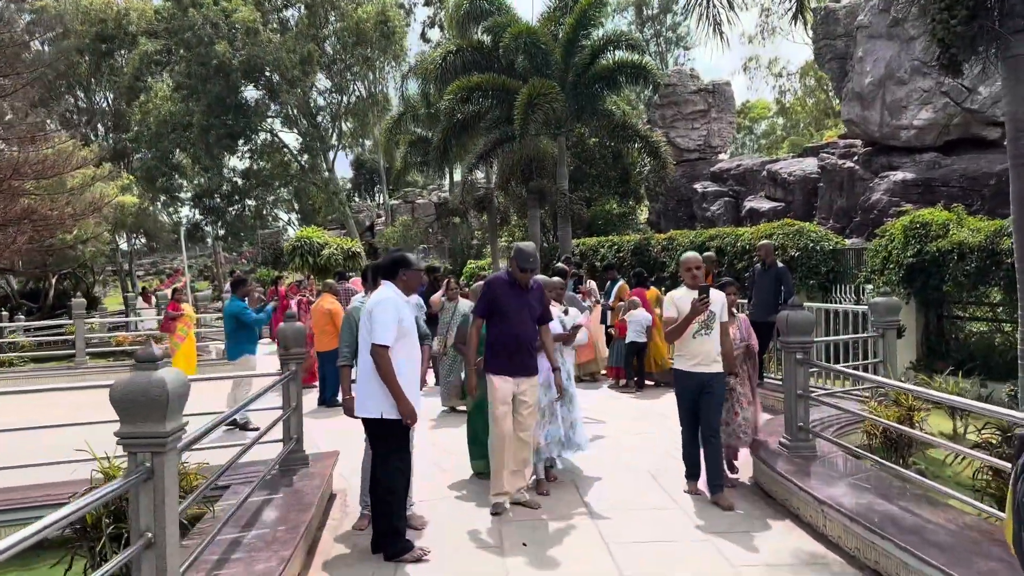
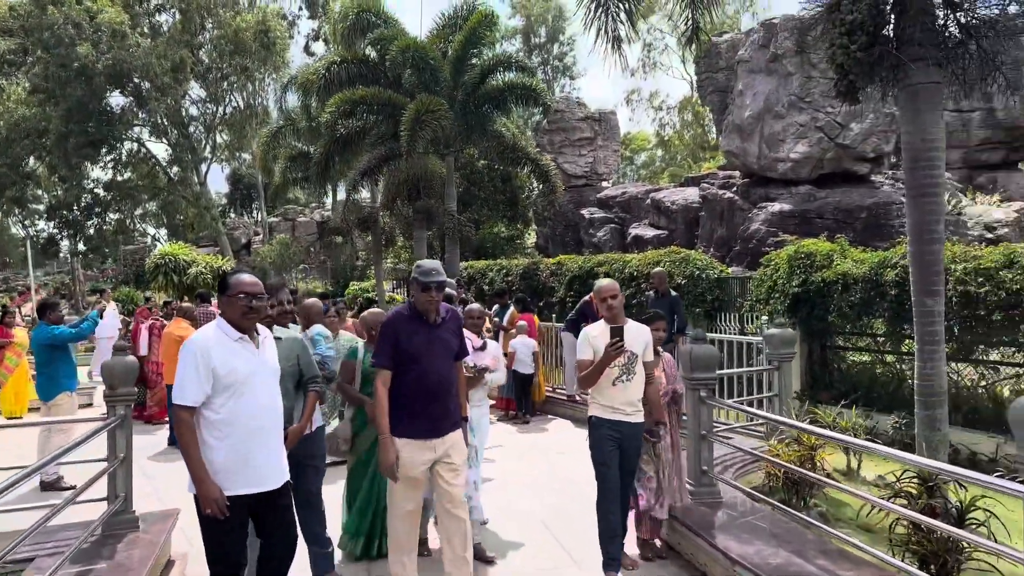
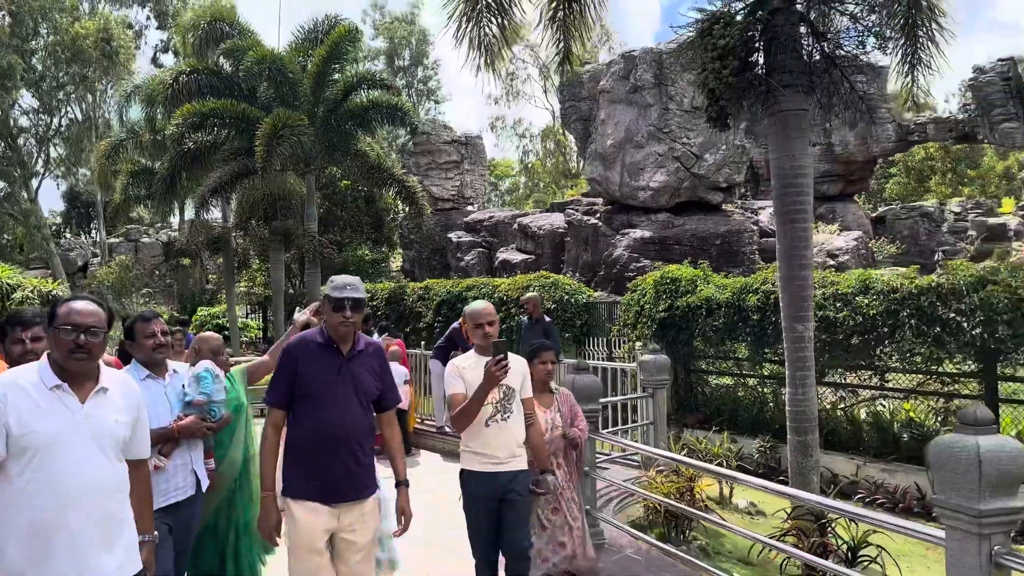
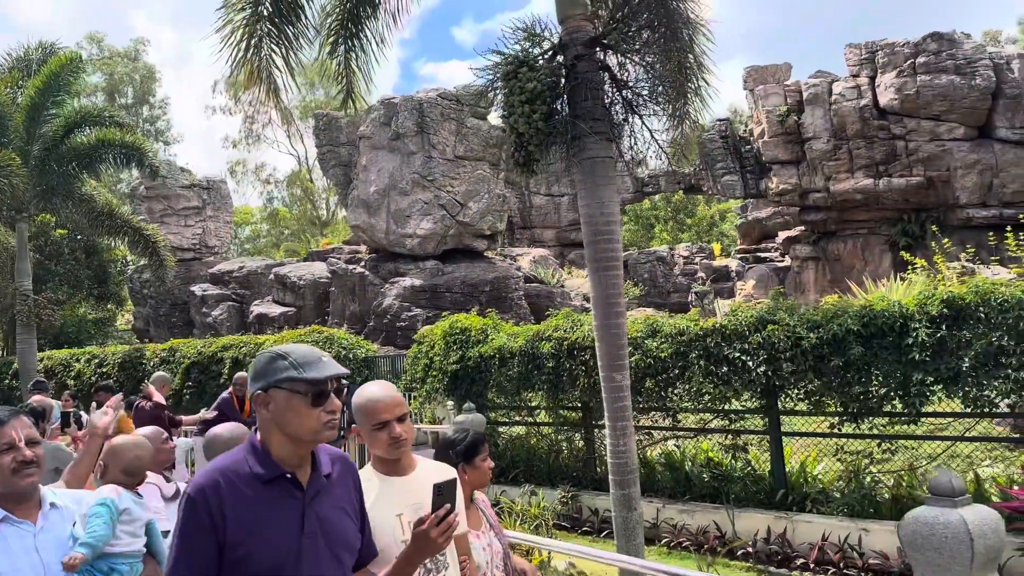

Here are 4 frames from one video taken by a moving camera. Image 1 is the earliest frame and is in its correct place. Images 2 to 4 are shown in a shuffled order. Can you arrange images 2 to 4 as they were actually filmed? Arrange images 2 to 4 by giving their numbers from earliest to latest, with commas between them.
2, 3, 4
